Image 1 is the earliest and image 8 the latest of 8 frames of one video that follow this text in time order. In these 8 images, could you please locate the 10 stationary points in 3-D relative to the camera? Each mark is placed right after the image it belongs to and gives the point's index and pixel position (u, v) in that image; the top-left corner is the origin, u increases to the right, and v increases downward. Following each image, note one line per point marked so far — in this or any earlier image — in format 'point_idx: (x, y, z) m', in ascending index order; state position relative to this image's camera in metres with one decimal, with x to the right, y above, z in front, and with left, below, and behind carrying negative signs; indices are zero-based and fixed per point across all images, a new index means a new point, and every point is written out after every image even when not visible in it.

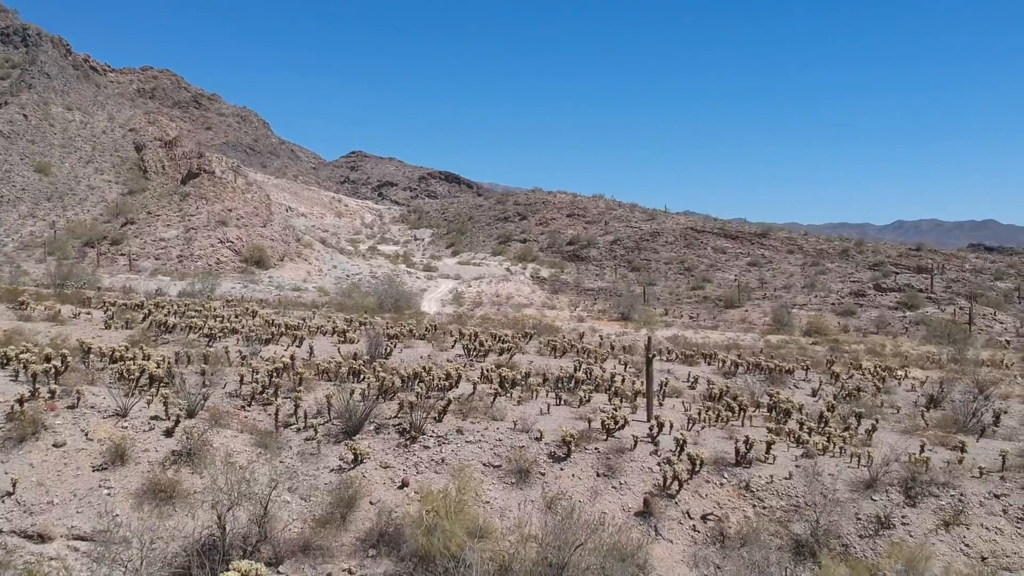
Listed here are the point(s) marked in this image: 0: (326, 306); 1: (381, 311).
0: (-3.2, -0.3, +17.2) m
1: (-2.1, -0.4, +16.6) m
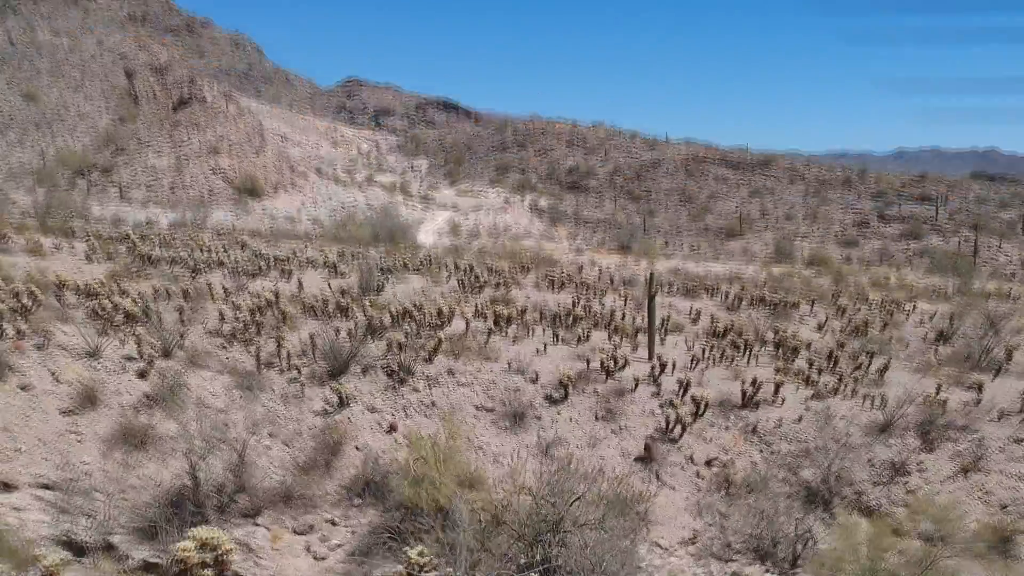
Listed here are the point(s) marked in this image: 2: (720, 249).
0: (-3.2, +0.9, +16.9) m
1: (-2.2, +0.7, +16.2) m
2: (+4.1, +0.8, +19.7) m
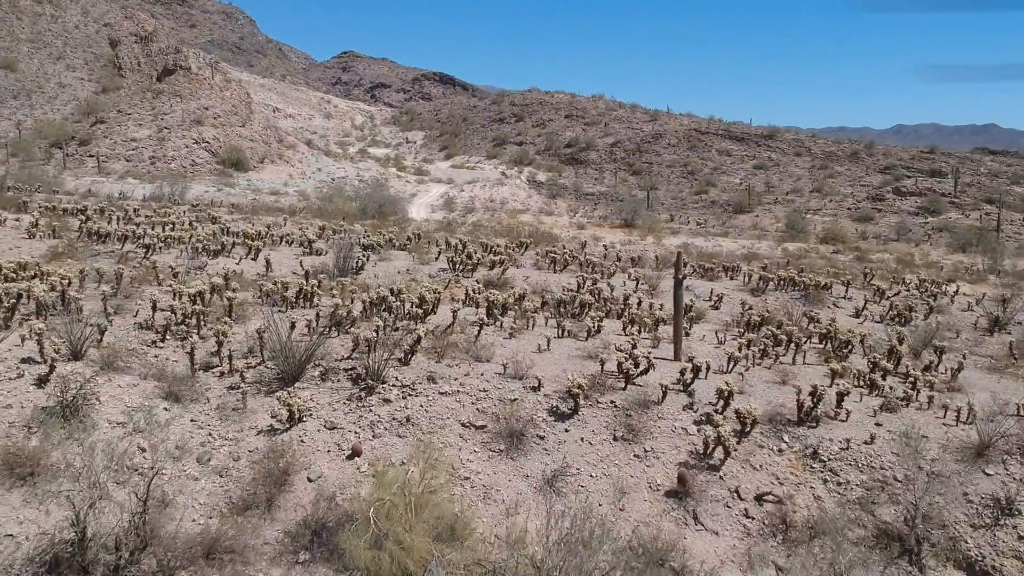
0: (-3.3, +1.2, +15.8) m
1: (-2.2, +1.1, +15.2) m
2: (+4.0, +1.2, +18.7) m
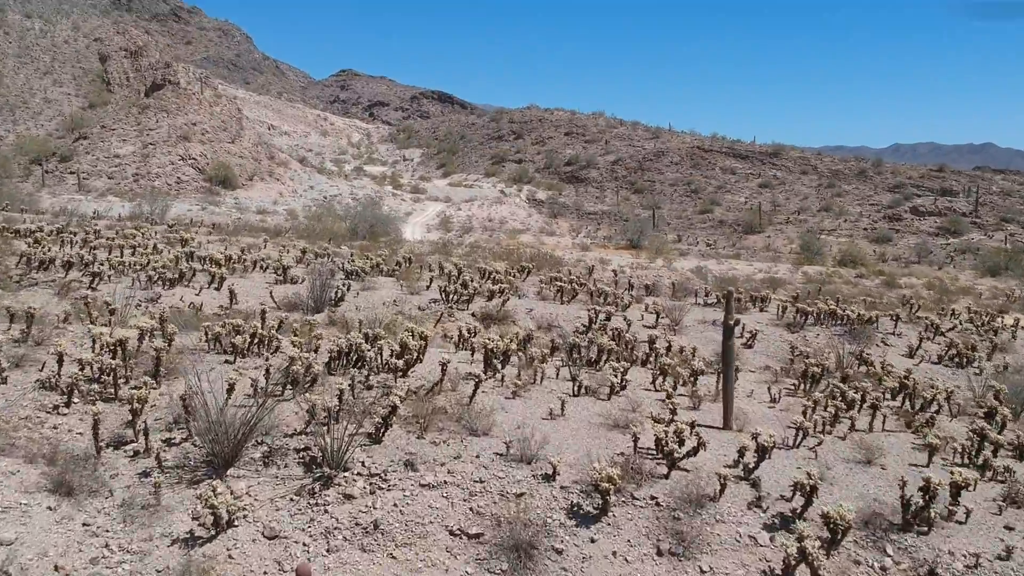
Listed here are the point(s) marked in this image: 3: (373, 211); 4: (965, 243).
0: (-3.3, +0.8, +14.9) m
1: (-2.2, +0.7, +14.2) m
2: (+4.0, +0.7, +17.7) m
3: (-2.7, +1.5, +19.6) m
4: (+7.9, +0.8, +17.6) m
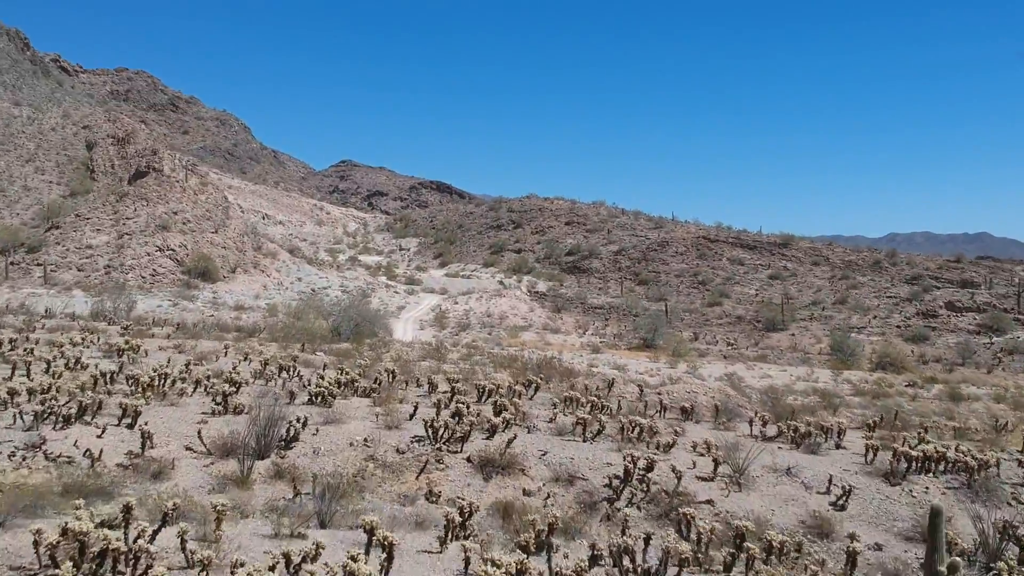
0: (-3.2, -0.6, +13.3) m
1: (-2.2, -0.6, +12.6) m
2: (+4.1, -0.9, +16.1) m
3: (-2.7, -0.3, +18.0) m
4: (+7.9, -0.9, +16.0) m
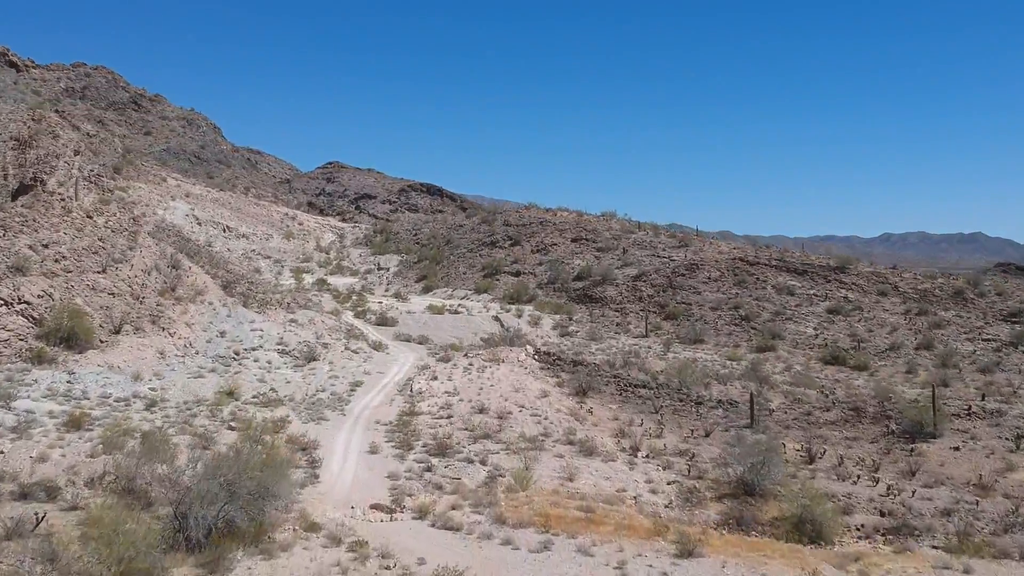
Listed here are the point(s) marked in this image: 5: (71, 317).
0: (-3.1, -1.6, +6.9) m
1: (-2.1, -1.6, +6.3) m
2: (+4.1, -1.9, +9.8) m
3: (-2.6, -1.3, +11.7) m
4: (+8.0, -1.8, +9.7) m
5: (-6.5, -0.4, +14.8) m
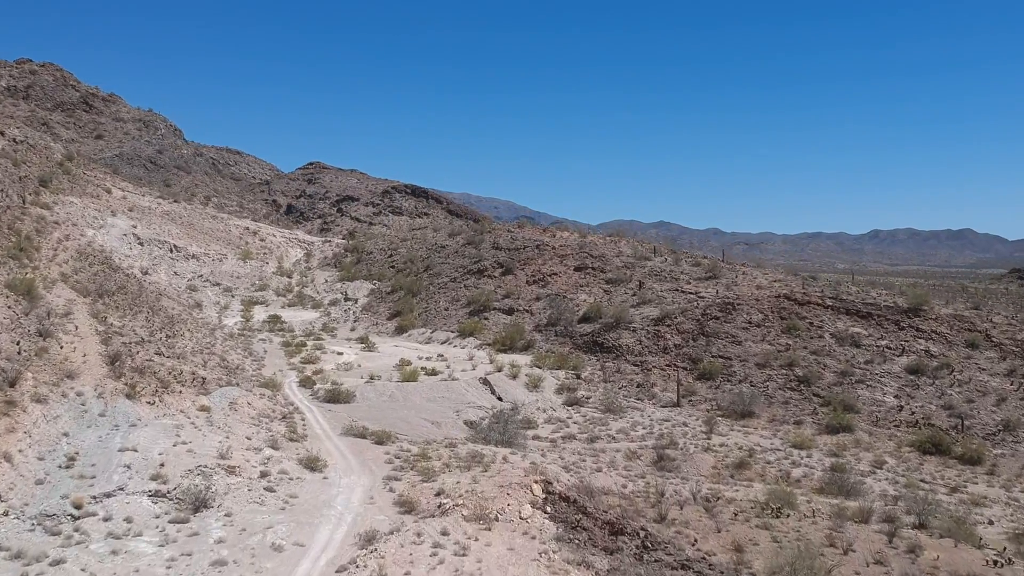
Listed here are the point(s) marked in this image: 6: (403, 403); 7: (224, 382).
0: (-3.1, -2.8, +1.0) m
1: (-2.0, -2.9, +0.4) m
2: (+4.2, -3.1, +4.0) m
3: (-2.6, -2.5, +5.8) m
4: (+8.1, -3.0, +3.9) m
5: (-6.5, -1.6, +8.8) m
6: (-2.0, -2.0, +18.3) m
7: (-5.2, -1.7, +18.1) m
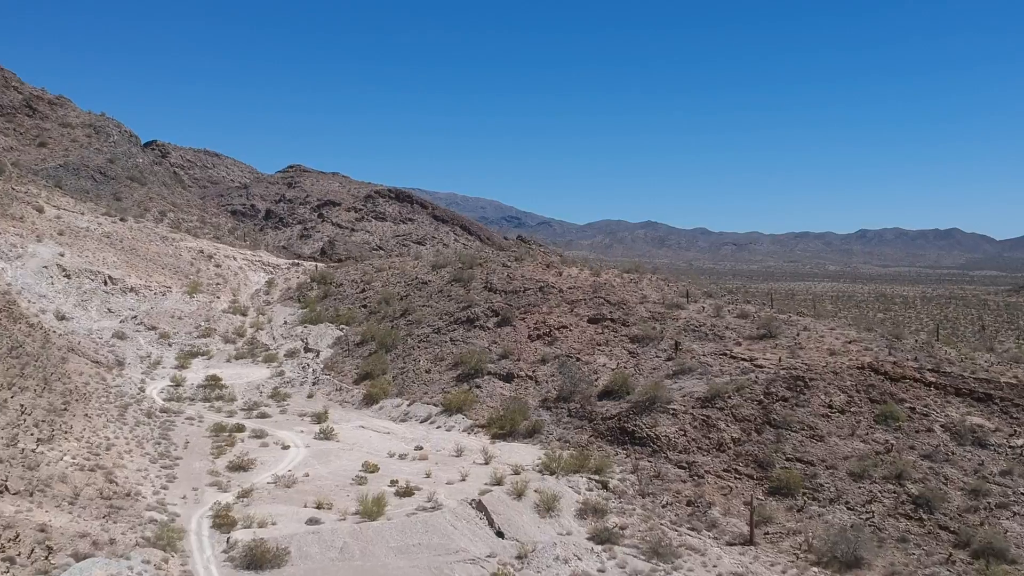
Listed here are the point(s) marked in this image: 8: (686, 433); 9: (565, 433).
0: (-2.7, -4.1, -5.0) m
1: (-1.6, -4.2, -5.6) m
2: (+4.5, -4.4, -1.9) m
3: (-2.3, -3.9, -0.2) m
4: (+8.4, -4.3, -1.9) m
5: (-6.3, -3.0, +2.8) m
6: (-1.9, -3.3, +12.4) m
7: (-5.0, -3.0, +12.1) m
8: (+3.1, -2.6, +17.8) m
9: (+1.0, -2.6, +19.0) m
